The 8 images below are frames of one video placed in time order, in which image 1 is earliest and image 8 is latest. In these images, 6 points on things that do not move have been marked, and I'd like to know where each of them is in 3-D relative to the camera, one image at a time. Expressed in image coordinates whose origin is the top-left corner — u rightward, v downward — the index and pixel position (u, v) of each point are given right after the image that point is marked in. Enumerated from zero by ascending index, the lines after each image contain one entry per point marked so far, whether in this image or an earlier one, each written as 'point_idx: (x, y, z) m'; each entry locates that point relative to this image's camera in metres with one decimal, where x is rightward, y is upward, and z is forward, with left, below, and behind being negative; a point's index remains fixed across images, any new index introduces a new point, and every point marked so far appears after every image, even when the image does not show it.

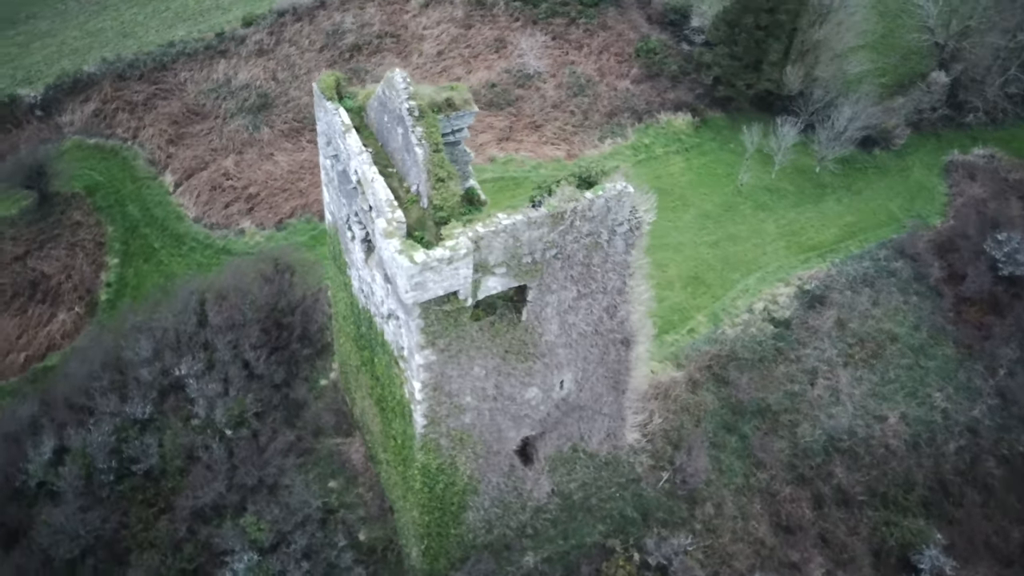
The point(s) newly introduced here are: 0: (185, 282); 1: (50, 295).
0: (-7.1, -0.2, +19.0) m
1: (-10.6, +0.1, +19.6) m
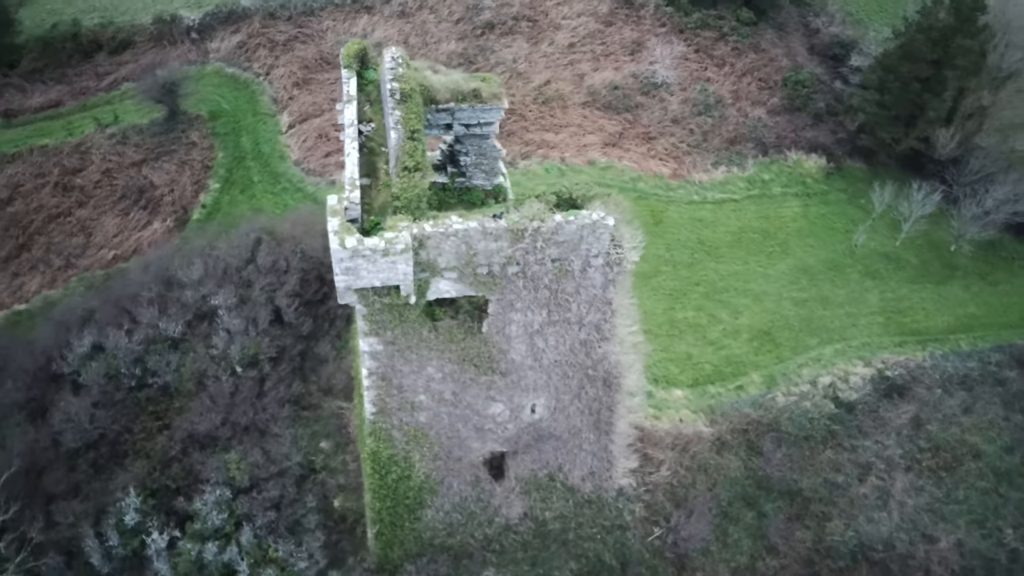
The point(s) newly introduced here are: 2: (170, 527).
0: (-5.7, +1.2, +19.7) m
1: (-8.8, +2.3, +21.0) m
2: (-6.0, -4.2, +15.2) m
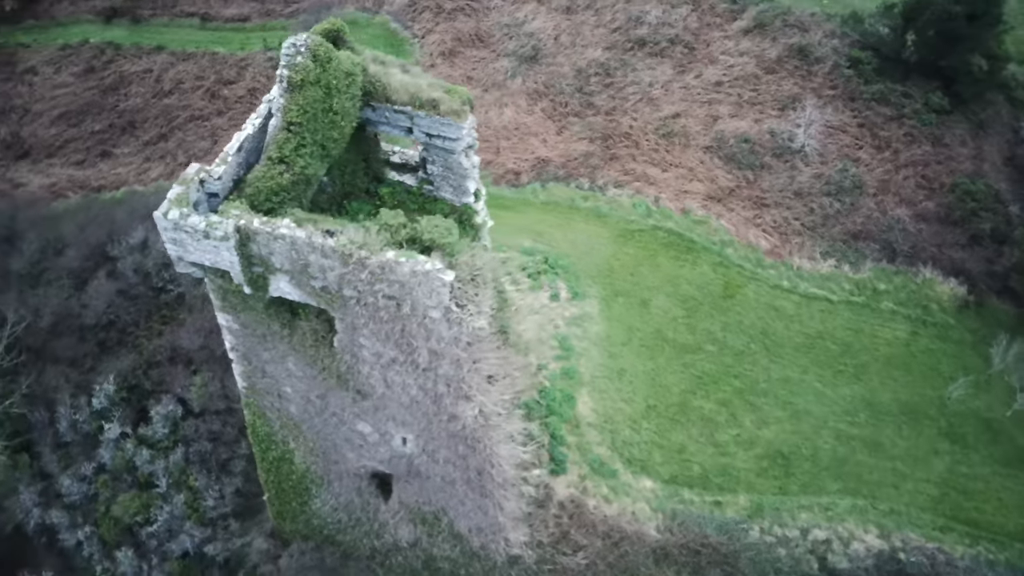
0: (-4.0, +2.4, +20.2) m
1: (-6.2, +4.4, +22.2) m
2: (-7.2, -2.5, +16.2) m
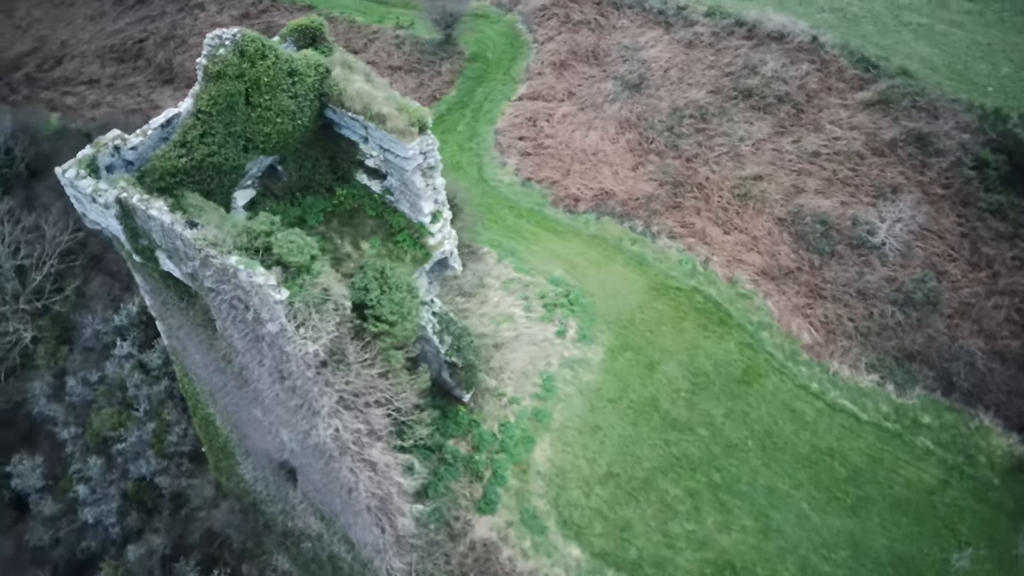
0: (-2.5, +2.7, +20.5) m
1: (-3.6, +5.1, +22.9) m
2: (-7.6, -1.1, +17.5) m
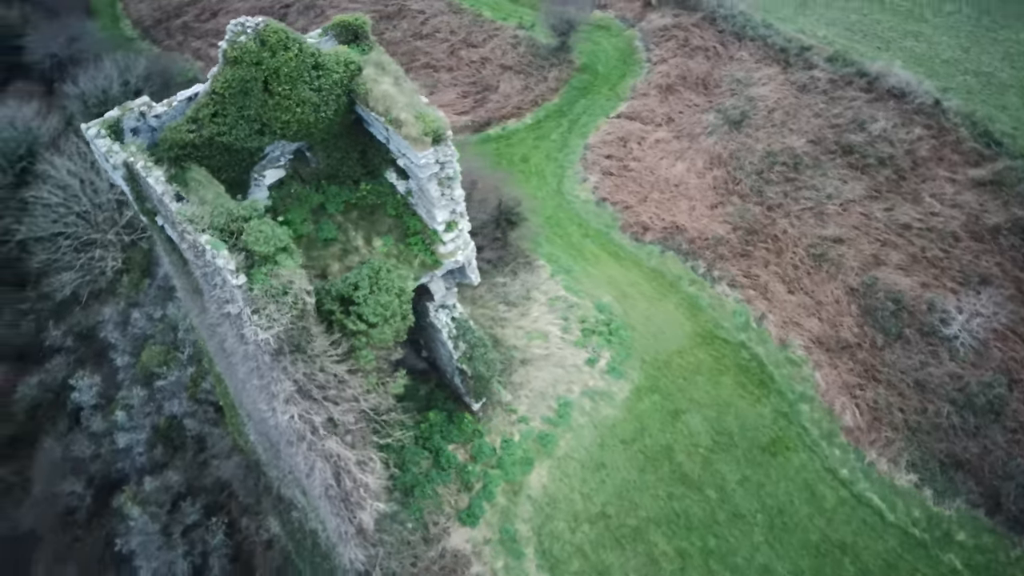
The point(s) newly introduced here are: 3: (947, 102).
0: (-0.6, +2.8, +20.6) m
1: (-0.8, +5.3, +23.1) m
2: (-6.7, -0.1, +18.6) m
3: (+9.7, +4.1, +19.3) m
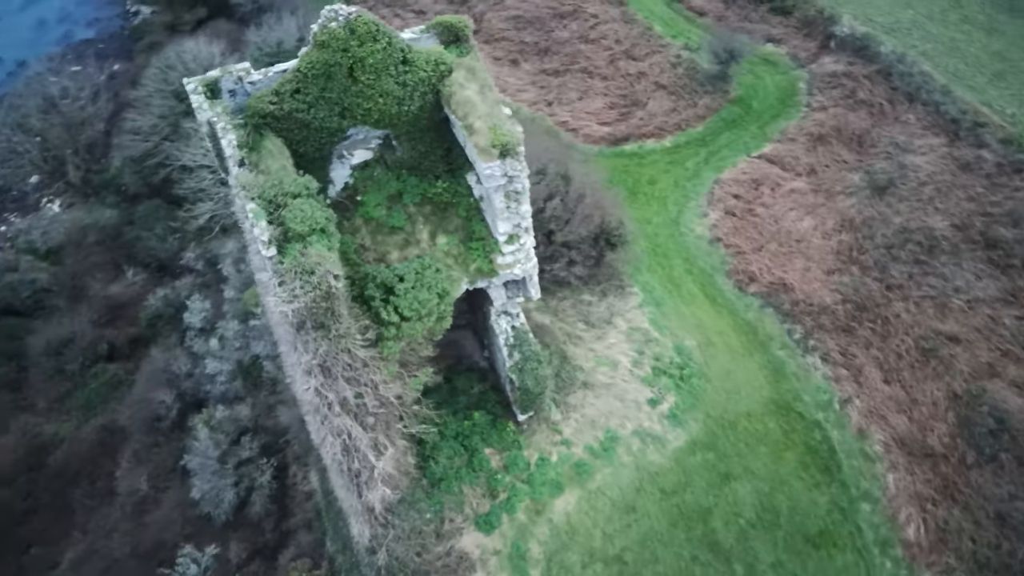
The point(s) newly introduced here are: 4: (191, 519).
0: (+2.3, +2.3, +20.3) m
1: (+3.1, +4.8, +22.7) m
2: (-4.6, +0.9, +19.6) m
3: (+12.2, +1.5, +17.0) m
4: (-6.5, -4.7, +17.6) m
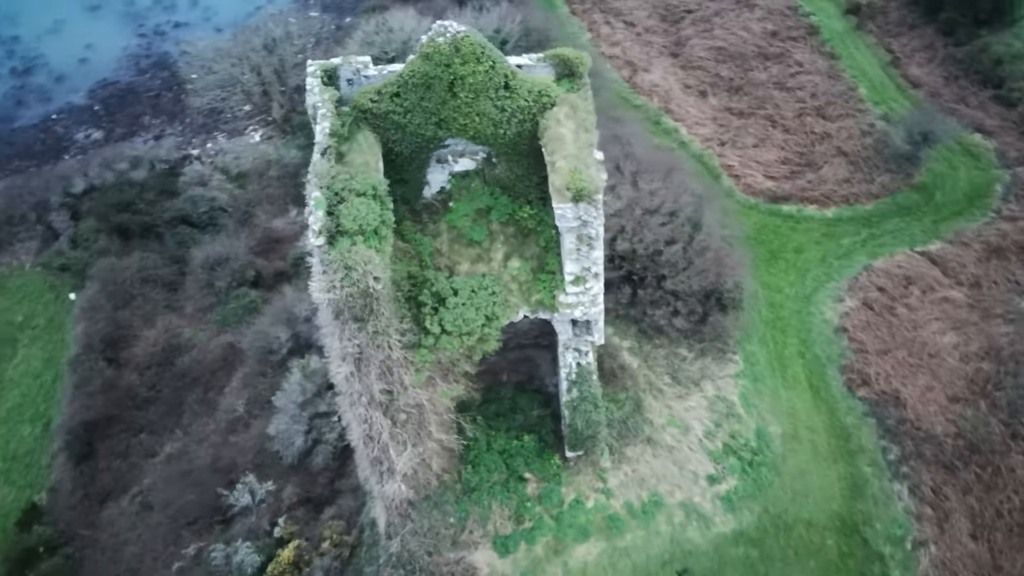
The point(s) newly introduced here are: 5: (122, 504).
0: (+5.2, +0.9, +19.4) m
1: (+7.2, +3.1, +21.5) m
2: (-1.7, +1.4, +20.3) m
3: (+13.6, -2.4, +14.0) m
4: (-5.4, -3.6, +18.9) m
5: (-9.0, -5.0, +20.0) m
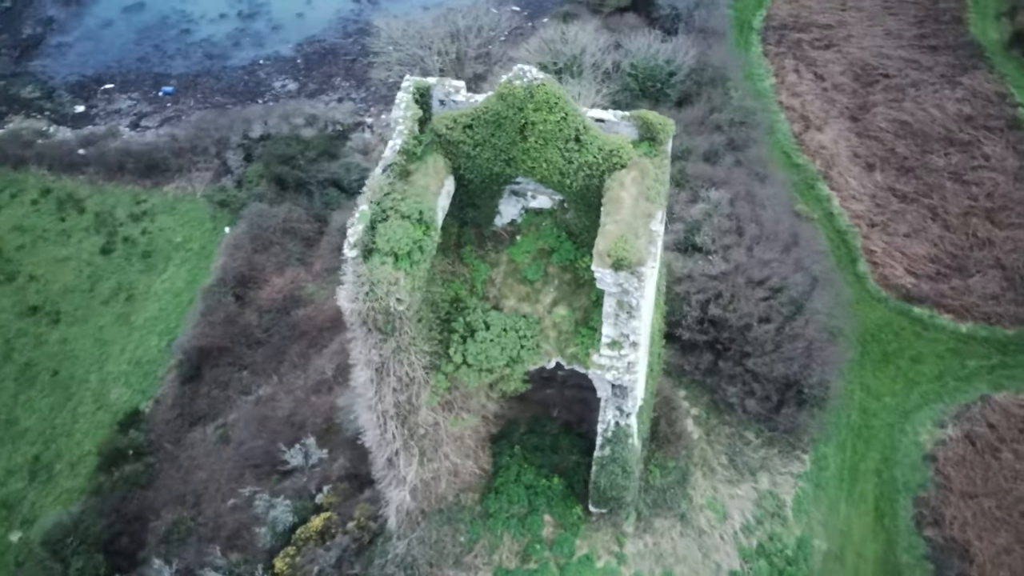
0: (+7.1, -1.1, +18.0) m
1: (+9.9, +0.5, +19.6) m
2: (+0.8, +0.9, +20.4) m
3: (+13.2, -6.2, +11.2) m
4: (-4.1, -3.0, +19.9) m
5: (-7.6, -3.6, +21.8) m
